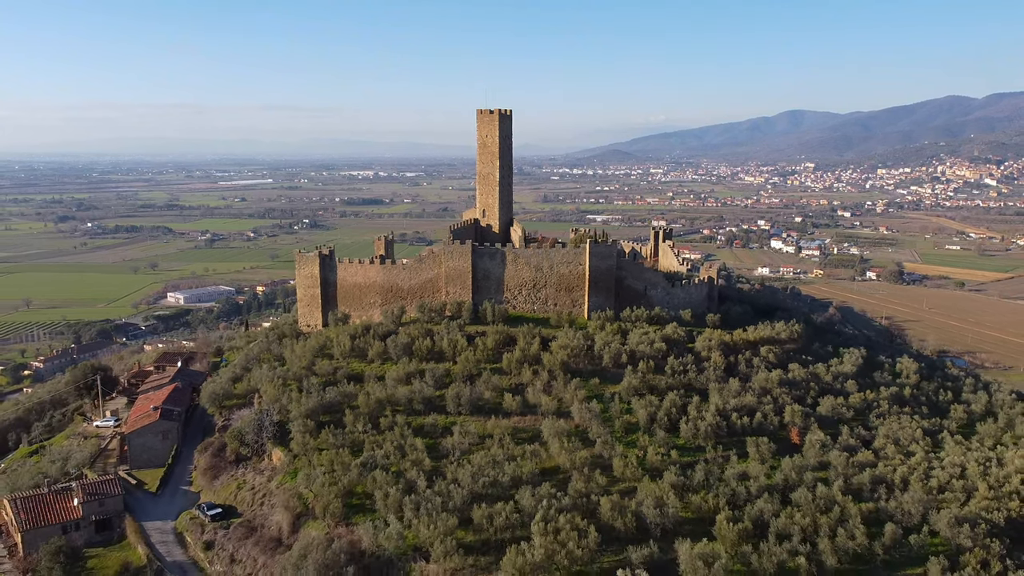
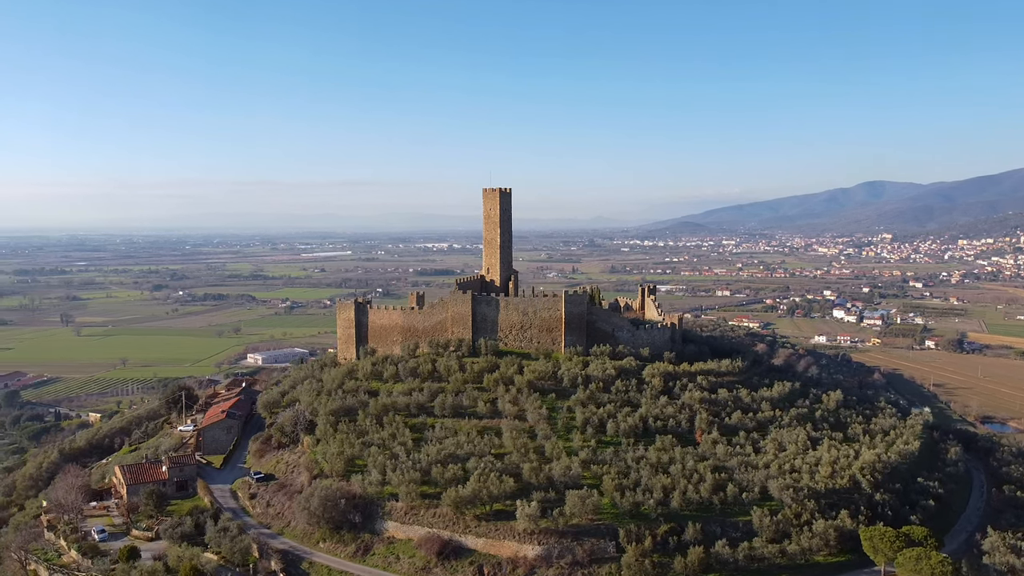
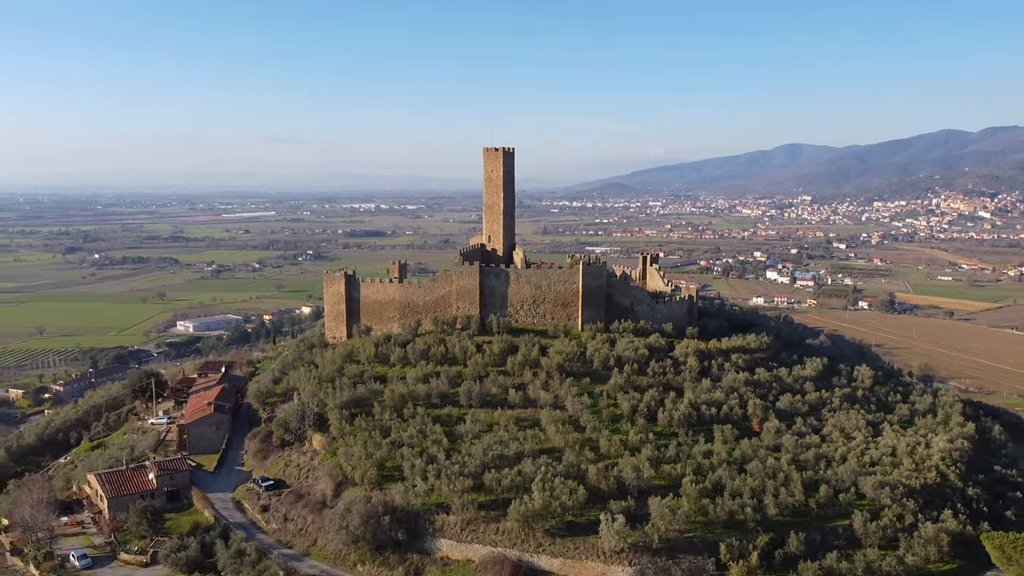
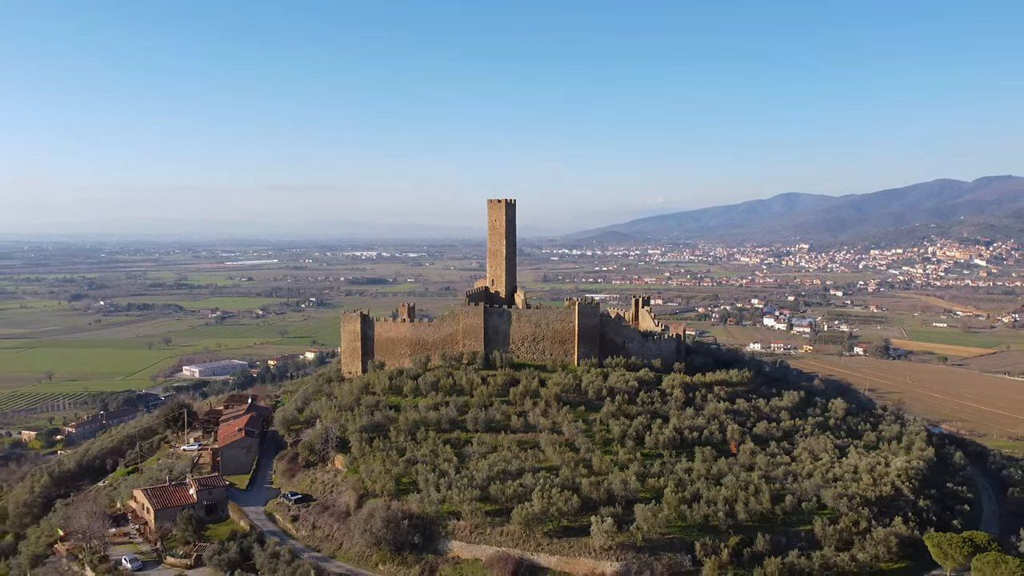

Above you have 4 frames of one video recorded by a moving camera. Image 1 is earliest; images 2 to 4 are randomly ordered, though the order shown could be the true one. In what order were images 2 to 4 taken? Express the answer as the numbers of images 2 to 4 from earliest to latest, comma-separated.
3, 4, 2
